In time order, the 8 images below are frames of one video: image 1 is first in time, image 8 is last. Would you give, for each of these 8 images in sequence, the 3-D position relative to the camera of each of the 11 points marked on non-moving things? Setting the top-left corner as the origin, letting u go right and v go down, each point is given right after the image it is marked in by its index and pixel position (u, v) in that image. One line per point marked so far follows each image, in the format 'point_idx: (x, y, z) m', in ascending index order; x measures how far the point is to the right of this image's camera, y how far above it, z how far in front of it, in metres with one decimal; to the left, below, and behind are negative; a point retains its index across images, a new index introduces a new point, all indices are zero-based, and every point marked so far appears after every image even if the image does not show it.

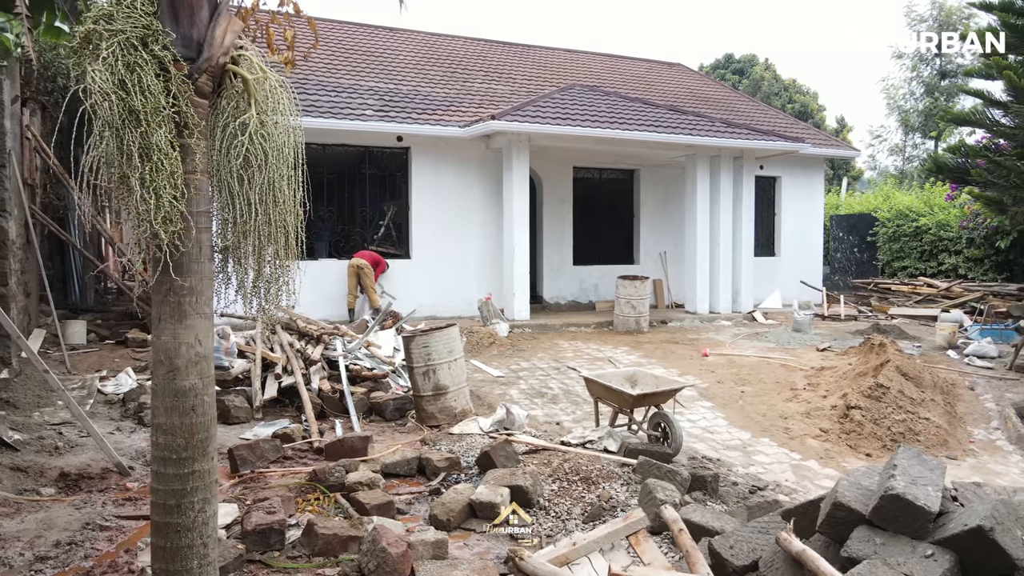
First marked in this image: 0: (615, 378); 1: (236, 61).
0: (+1.0, -0.9, +6.6) m
1: (-1.2, +1.0, +2.9) m
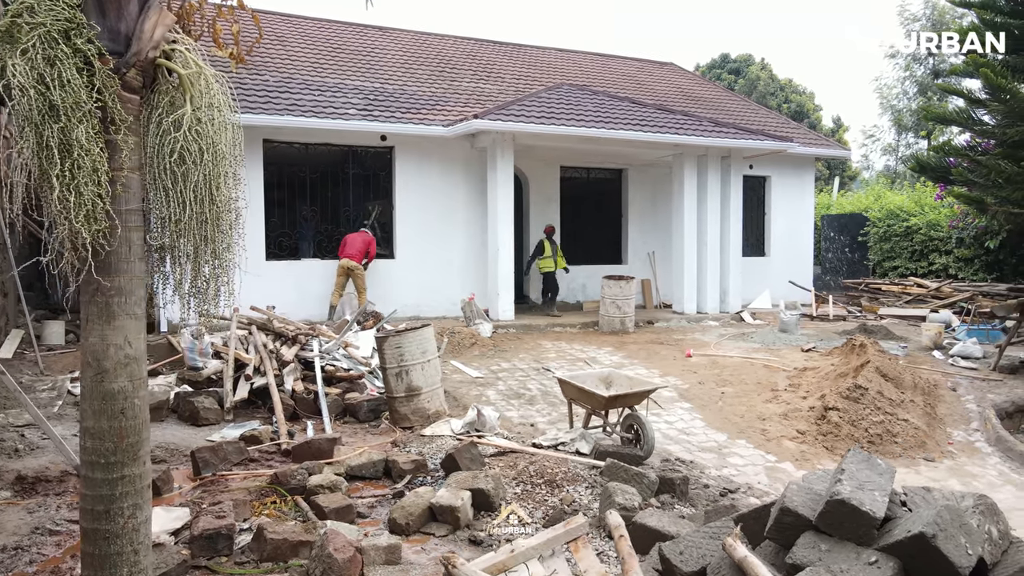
0: (+0.7, -0.9, +6.5) m
1: (-1.5, +1.0, +2.9) m
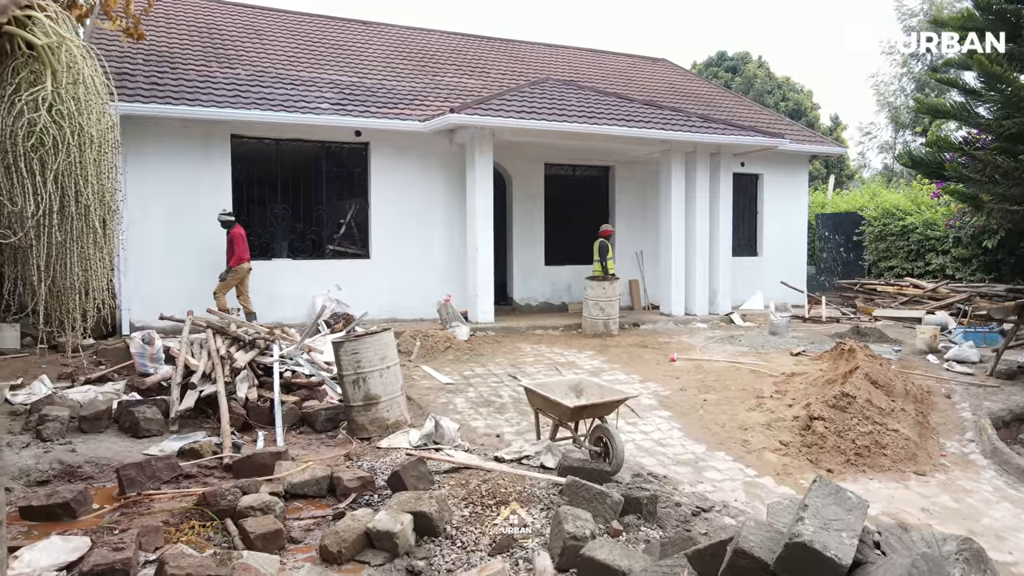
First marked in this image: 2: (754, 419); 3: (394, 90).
0: (+0.4, -0.9, +6.1) m
1: (-1.8, +1.0, +2.5) m
2: (+2.5, -1.3, +6.8) m
3: (-2.1, +3.5, +11.9) m
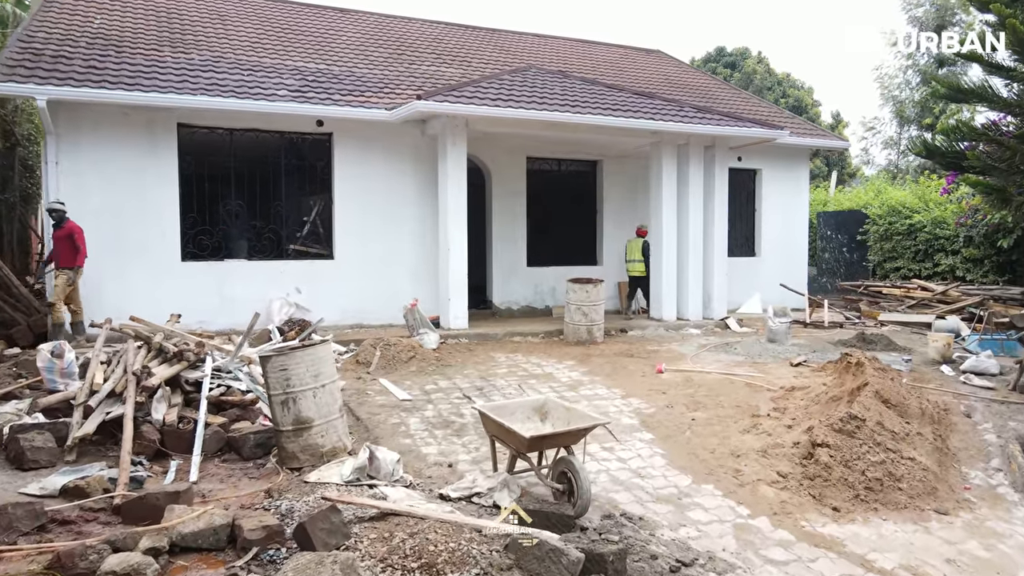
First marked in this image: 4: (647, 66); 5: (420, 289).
0: (+0.1, -1.0, +5.3) m
1: (-2.2, +0.9, +1.6) m
2: (+2.1, -1.4, +5.9) m
3: (-2.4, +3.5, +11.0) m
4: (+3.4, +5.6, +17.0) m
5: (-1.4, 0.0, +10.6) m
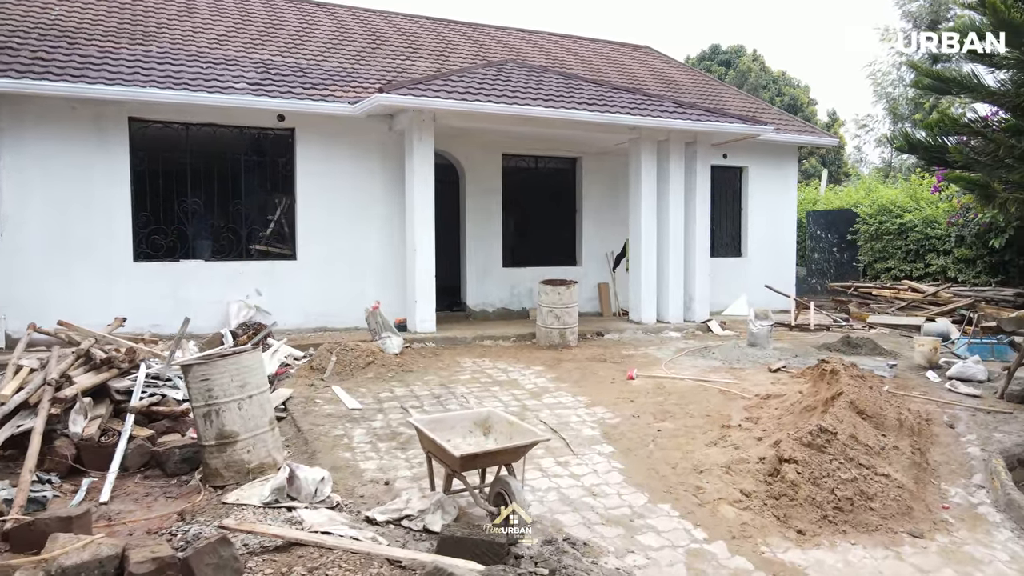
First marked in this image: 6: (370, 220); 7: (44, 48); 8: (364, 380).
0: (-0.4, -1.0, +4.9) m
1: (-2.6, +0.9, +1.2) m
2: (+1.7, -1.4, +5.5) m
3: (-2.9, +3.4, +10.6) m
4: (+3.0, +5.6, +16.6) m
5: (-1.9, 0.0, +10.2) m
6: (-2.1, +1.0, +10.0) m
7: (-6.3, +3.2, +9.0) m
8: (-1.7, -1.0, +7.6) m
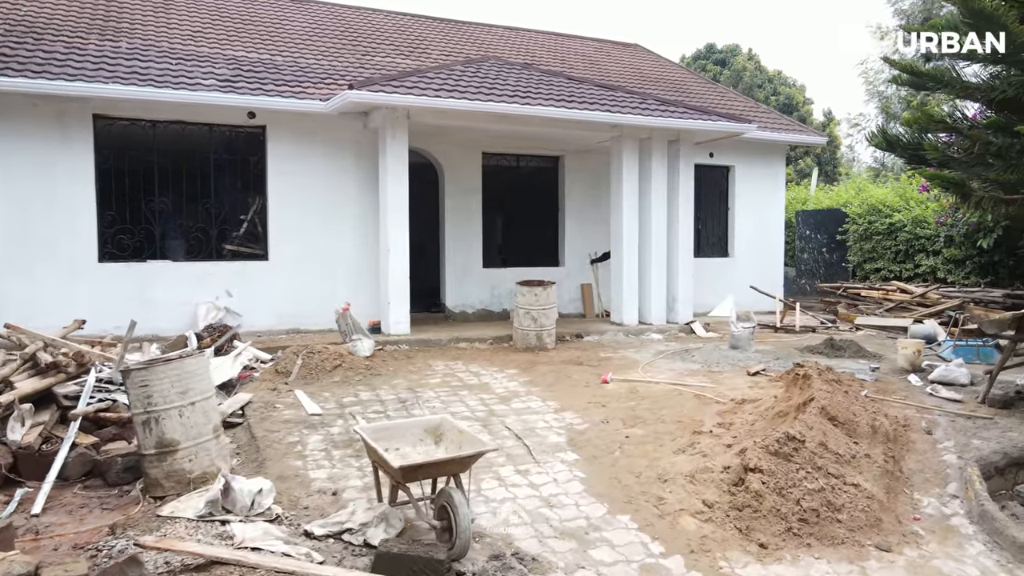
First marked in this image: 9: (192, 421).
0: (-0.7, -1.0, +4.7) m
1: (-2.9, +0.9, +1.0) m
2: (+1.3, -1.4, +5.3) m
3: (-3.2, +3.4, +10.4) m
4: (+2.7, +5.6, +16.4) m
5: (-2.2, -0.1, +10.0) m
6: (-2.5, +1.0, +9.8) m
7: (-6.6, +3.2, +8.8) m
8: (-2.0, -1.1, +7.4) m
9: (-2.3, -1.0, +4.8) m
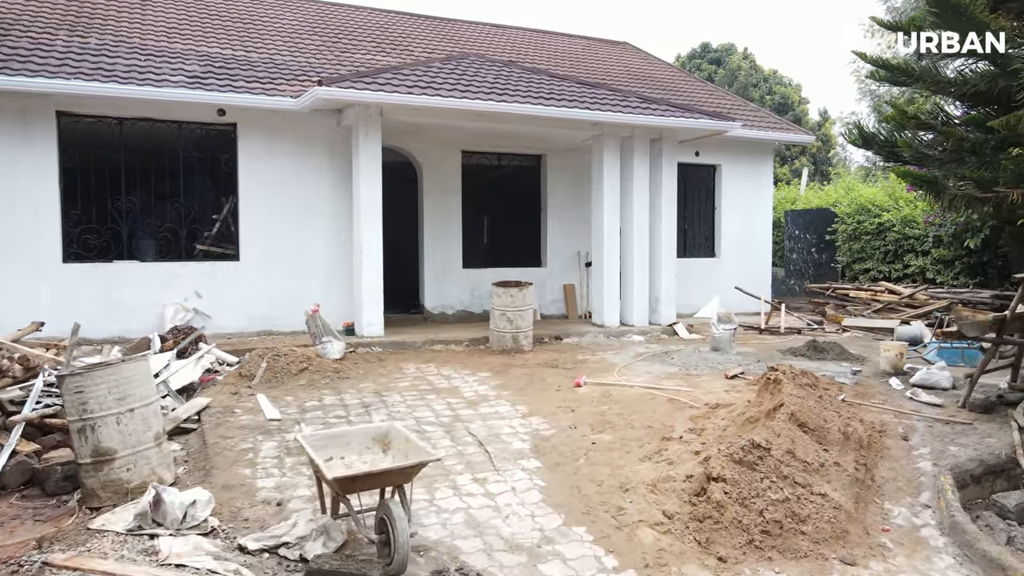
0: (-1.0, -1.0, +4.5) m
1: (-3.3, +0.9, +0.8) m
2: (+1.0, -1.4, +5.2) m
3: (-3.5, +3.4, +10.3) m
4: (+2.3, +5.6, +16.2) m
5: (-2.5, -0.1, +9.8) m
6: (-2.8, +1.0, +9.6) m
7: (-6.9, +3.2, +8.6) m
8: (-2.4, -1.1, +7.2) m
9: (-2.6, -1.0, +4.6) m
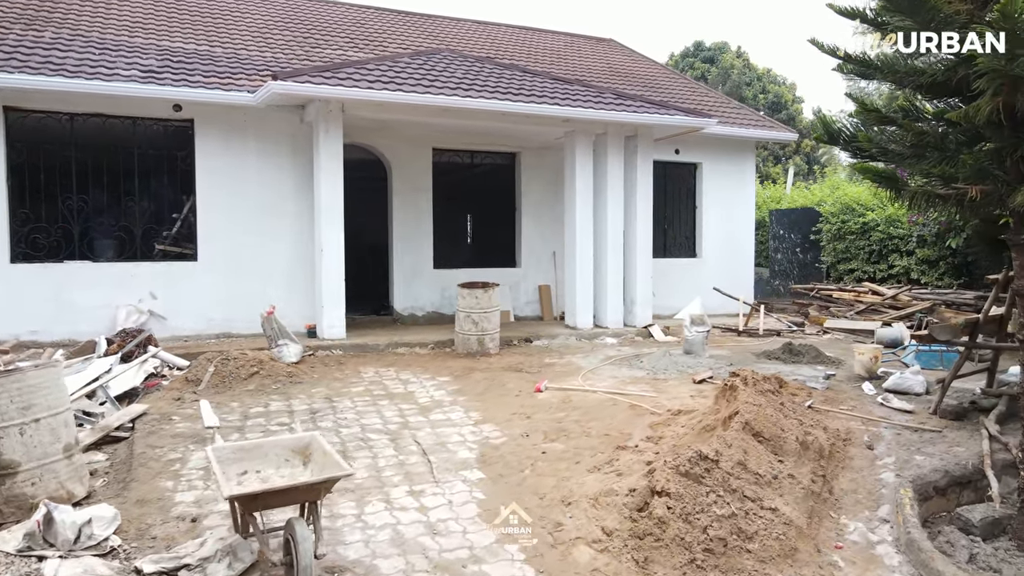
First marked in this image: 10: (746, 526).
0: (-1.5, -1.0, +4.2) m
1: (-3.7, +0.9, +0.5) m
2: (+0.5, -1.5, +4.9) m
3: (-4.0, +3.4, +10.0) m
4: (+1.9, +5.6, +15.9) m
5: (-3.0, -0.1, +9.5) m
6: (-3.2, +1.0, +9.3) m
7: (-7.4, +3.2, +8.3) m
8: (-2.8, -1.1, +7.0) m
9: (-3.1, -1.0, +4.3) m
10: (+1.5, -1.5, +4.3) m
